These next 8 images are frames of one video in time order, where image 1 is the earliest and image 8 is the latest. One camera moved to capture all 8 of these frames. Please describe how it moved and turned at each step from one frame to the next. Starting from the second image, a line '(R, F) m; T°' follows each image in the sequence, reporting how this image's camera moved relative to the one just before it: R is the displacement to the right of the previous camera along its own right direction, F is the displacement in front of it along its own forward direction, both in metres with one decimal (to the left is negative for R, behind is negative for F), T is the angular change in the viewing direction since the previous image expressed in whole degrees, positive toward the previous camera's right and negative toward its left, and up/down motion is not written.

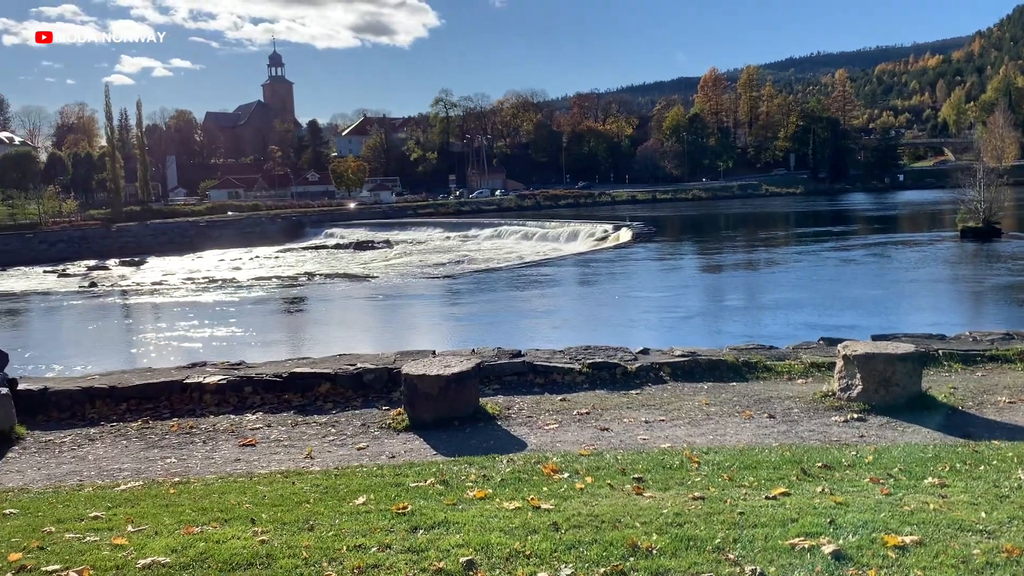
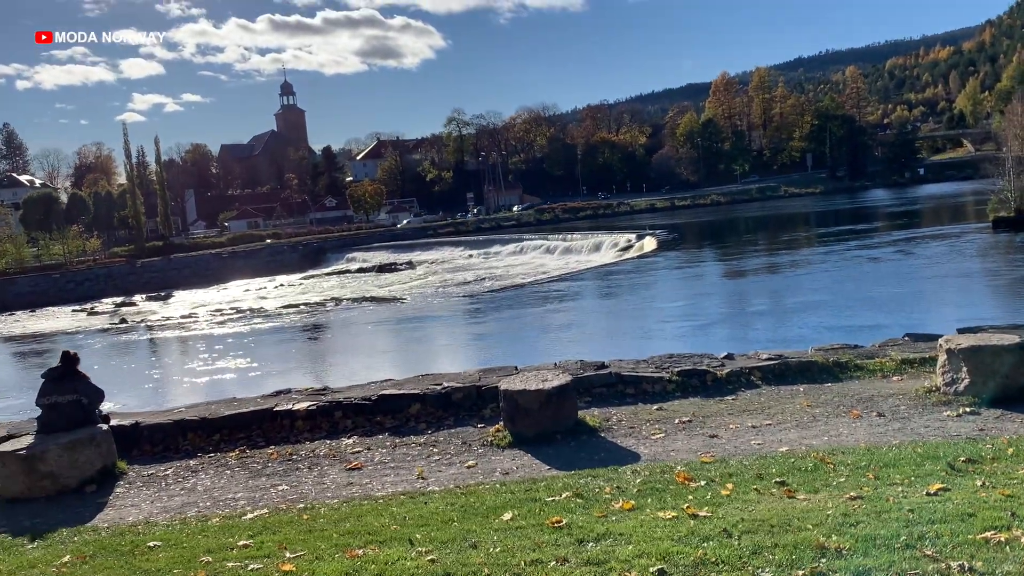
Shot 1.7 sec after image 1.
(-0.7, 0.0) m; -1°
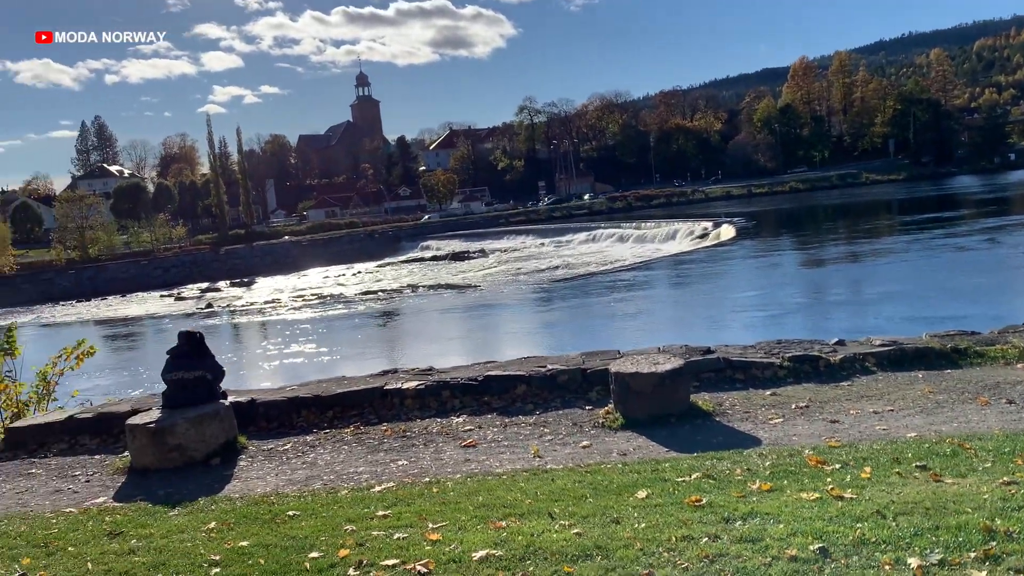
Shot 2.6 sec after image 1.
(-0.4, 0.0) m; -5°
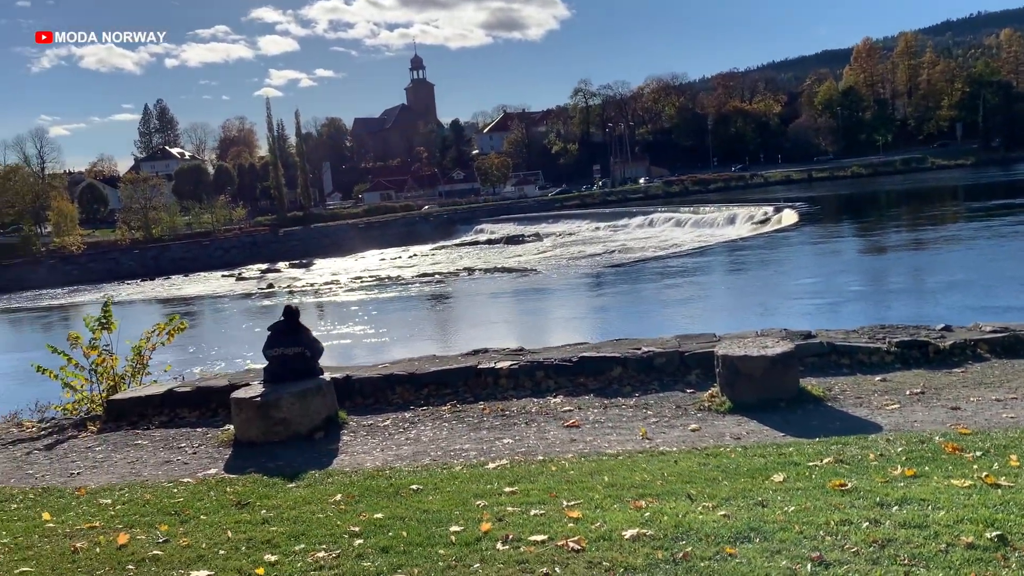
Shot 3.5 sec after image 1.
(-0.5, 0.0) m; -3°
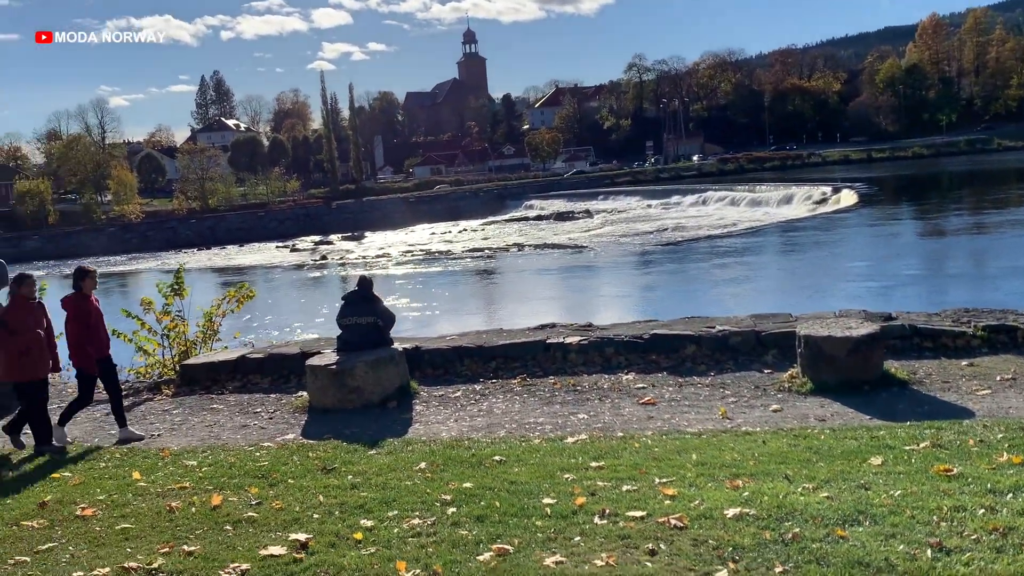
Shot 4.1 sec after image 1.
(-0.3, +0.1) m; -3°
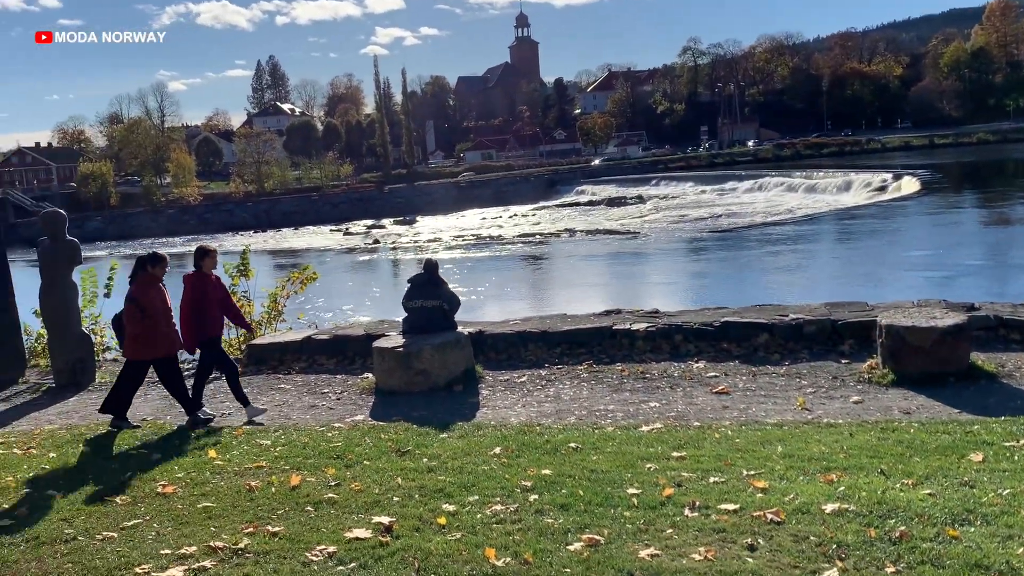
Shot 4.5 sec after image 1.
(-0.2, +0.1) m; -3°
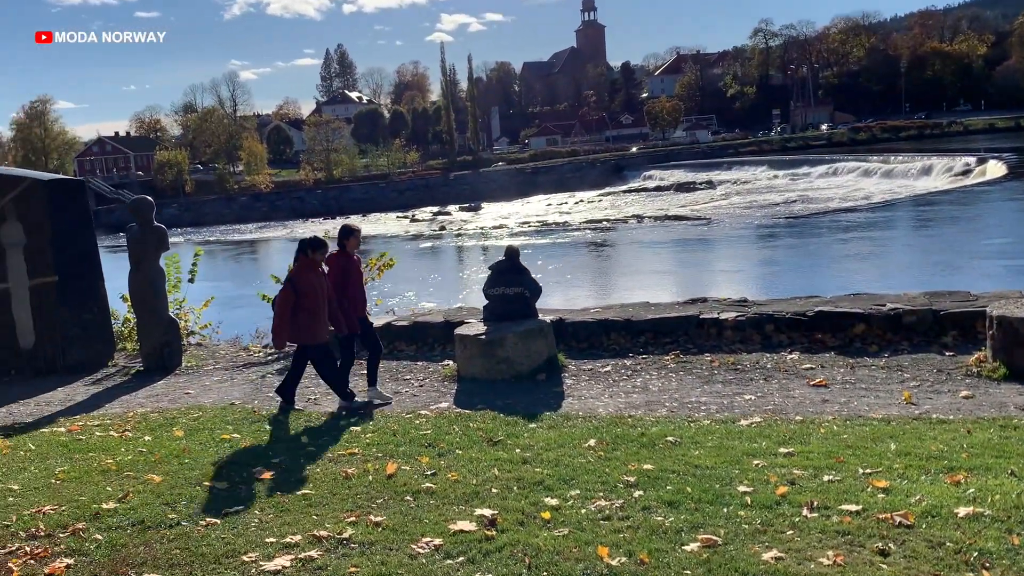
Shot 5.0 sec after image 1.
(-0.2, +0.1) m; -4°
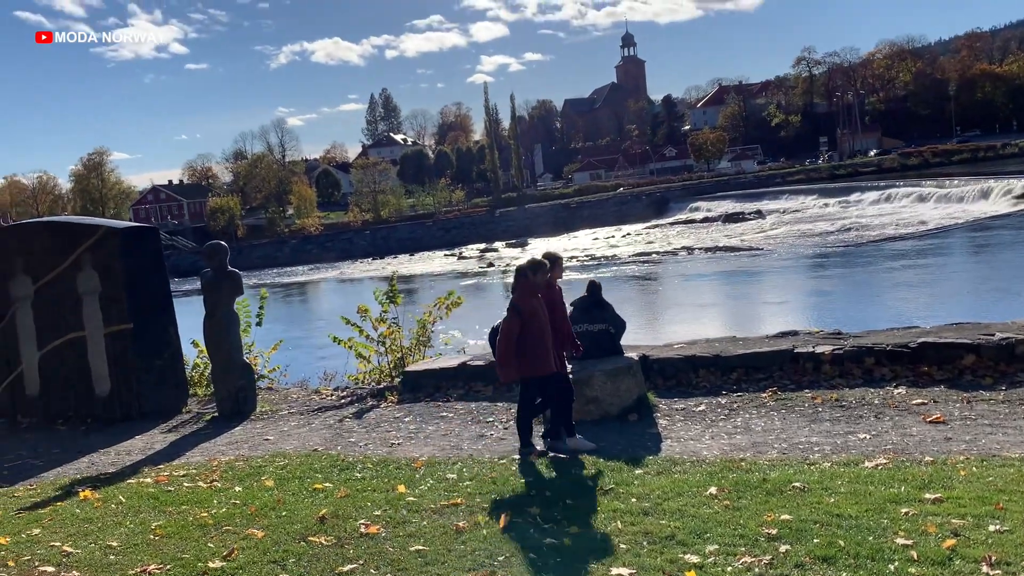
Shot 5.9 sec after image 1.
(-0.4, +0.2) m; -3°
